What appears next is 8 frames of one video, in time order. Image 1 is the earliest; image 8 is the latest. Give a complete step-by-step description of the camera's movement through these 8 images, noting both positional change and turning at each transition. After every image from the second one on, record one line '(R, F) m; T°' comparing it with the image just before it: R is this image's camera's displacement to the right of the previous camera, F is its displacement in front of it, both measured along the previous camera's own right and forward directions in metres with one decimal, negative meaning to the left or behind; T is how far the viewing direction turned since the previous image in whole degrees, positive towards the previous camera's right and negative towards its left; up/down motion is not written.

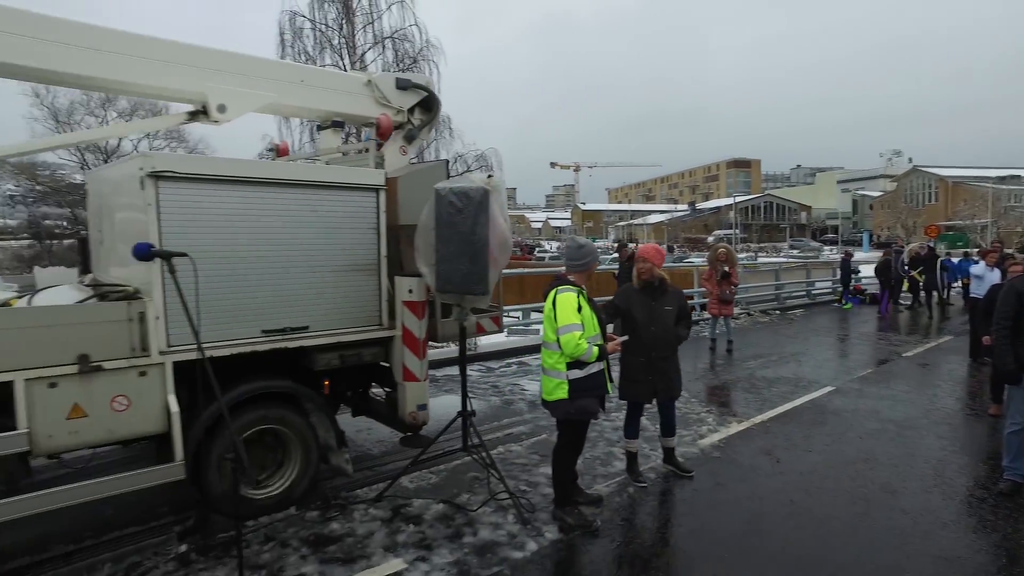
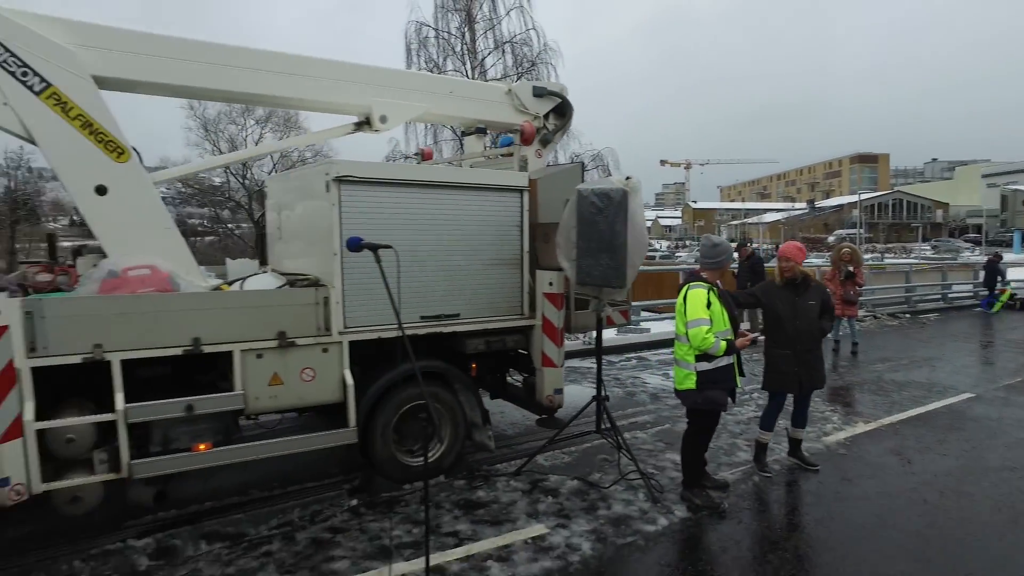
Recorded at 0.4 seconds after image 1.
(-0.2, -0.4) m; -9°
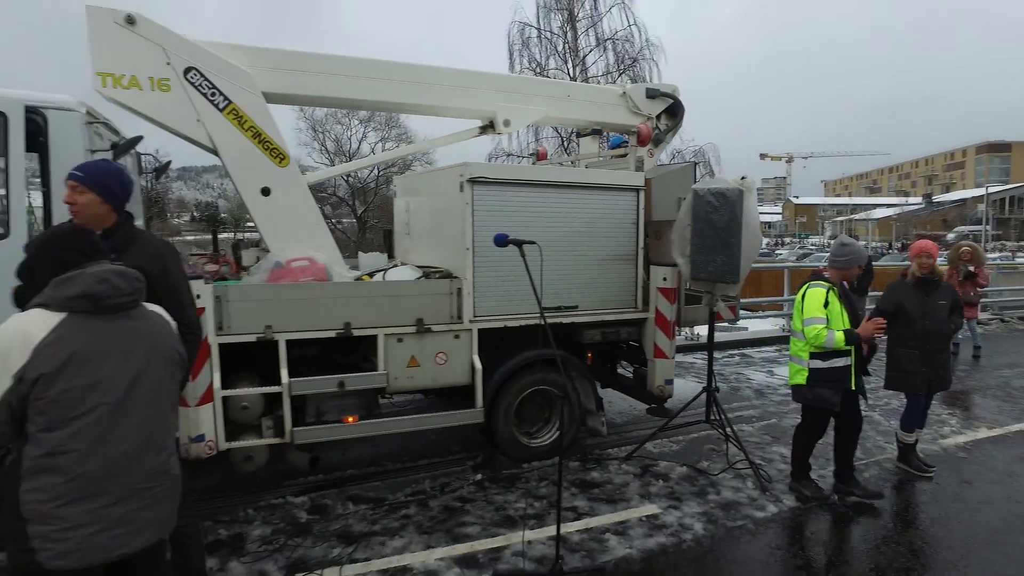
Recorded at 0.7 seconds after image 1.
(-0.2, -0.3) m; -8°
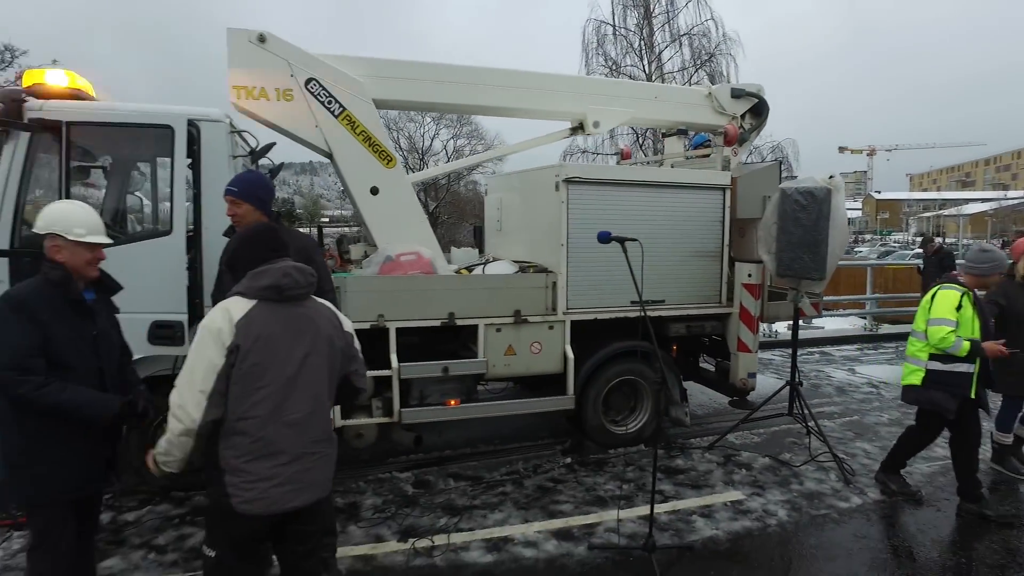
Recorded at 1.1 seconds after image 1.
(-0.2, -0.3) m; -6°
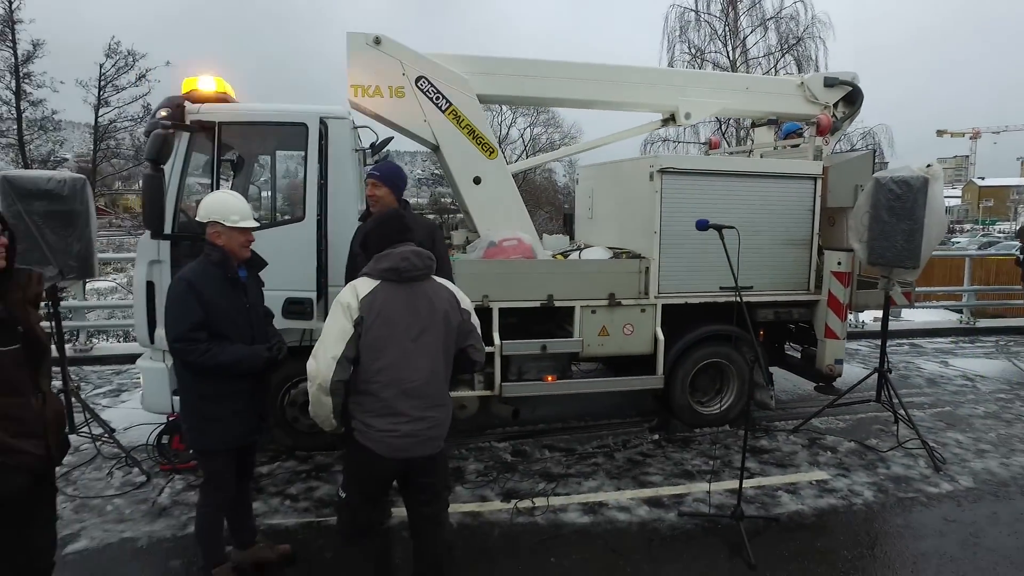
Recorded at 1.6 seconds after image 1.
(-0.1, -0.3) m; -6°
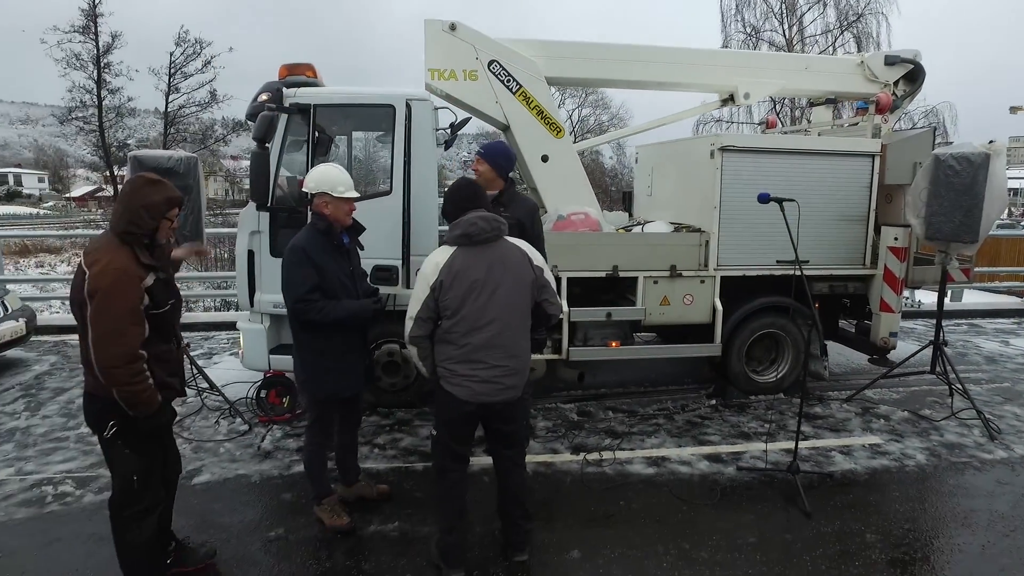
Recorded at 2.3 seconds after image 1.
(-0.2, -0.3) m; -4°
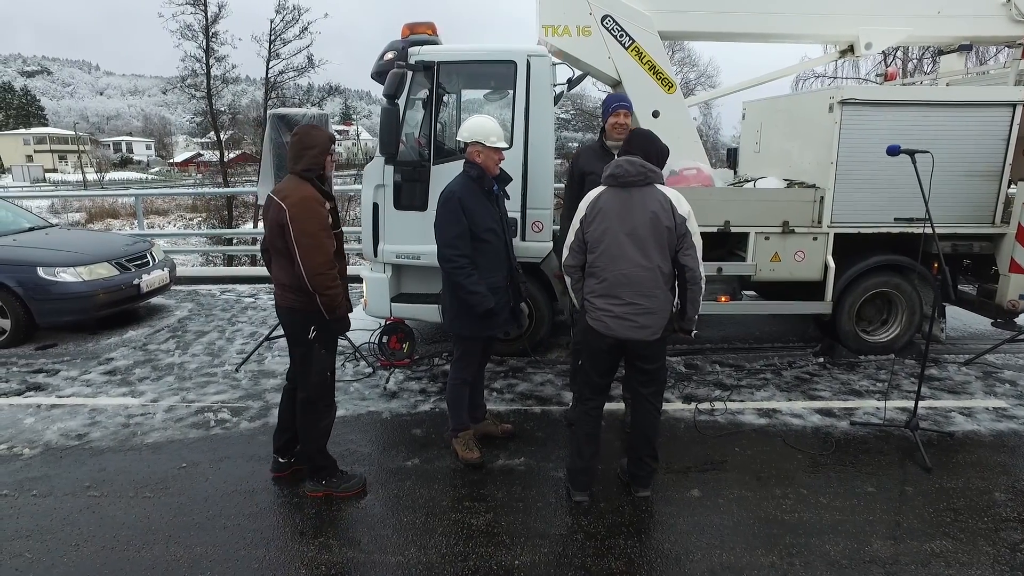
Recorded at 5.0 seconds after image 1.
(-0.3, -0.2) m; -7°
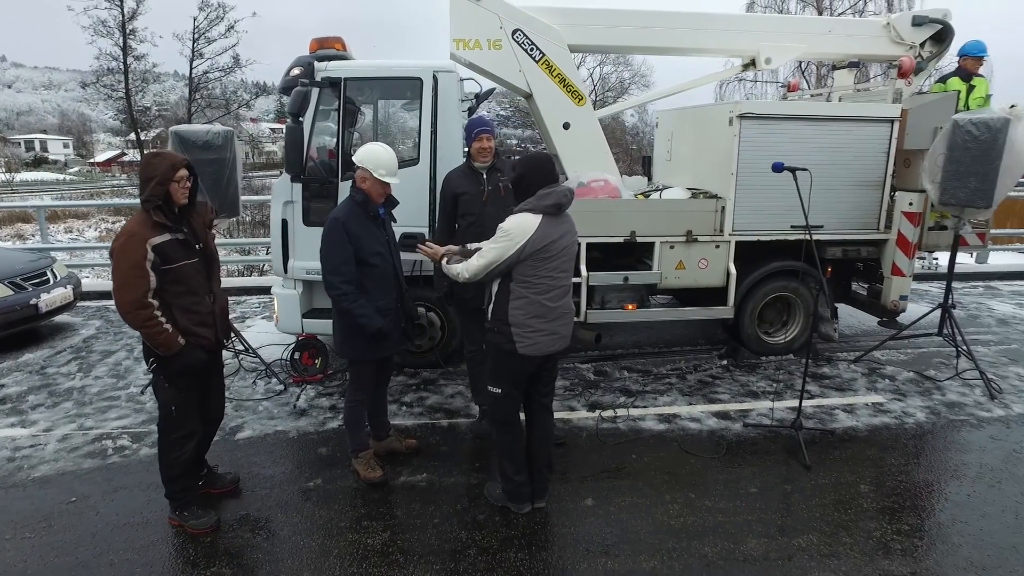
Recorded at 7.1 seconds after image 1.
(+0.3, -0.1) m; +5°
